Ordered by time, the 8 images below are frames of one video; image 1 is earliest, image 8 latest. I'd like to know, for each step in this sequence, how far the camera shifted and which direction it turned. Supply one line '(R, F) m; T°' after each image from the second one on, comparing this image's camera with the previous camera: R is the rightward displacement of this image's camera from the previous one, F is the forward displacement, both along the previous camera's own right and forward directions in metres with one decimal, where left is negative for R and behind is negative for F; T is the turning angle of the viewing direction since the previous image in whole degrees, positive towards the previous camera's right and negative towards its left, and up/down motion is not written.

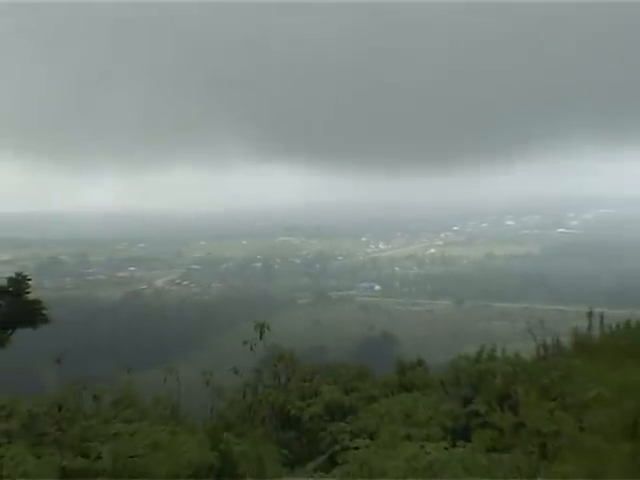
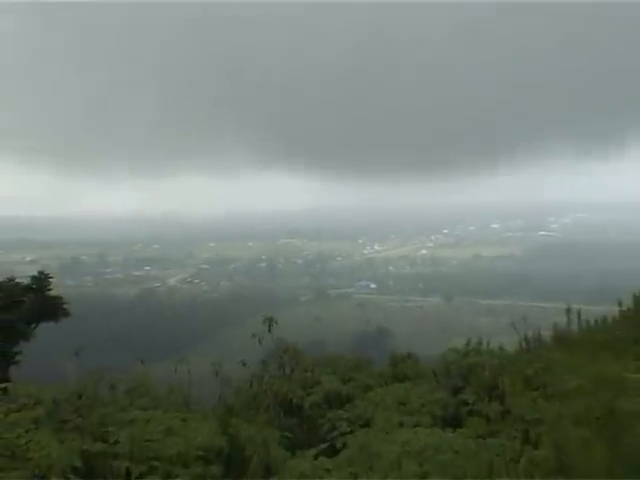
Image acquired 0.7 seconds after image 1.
(0.0, -0.3) m; 0°
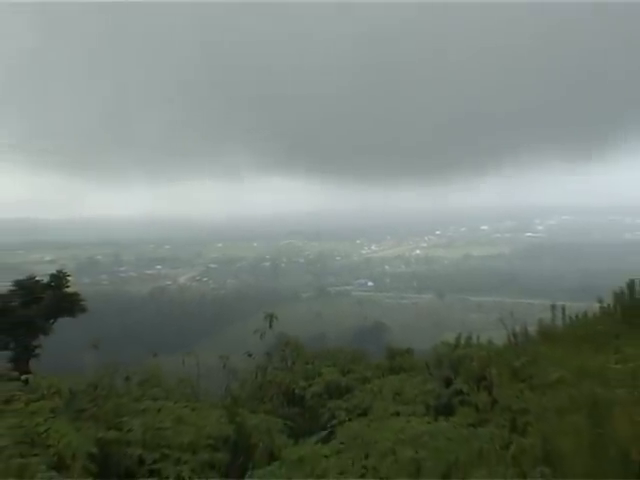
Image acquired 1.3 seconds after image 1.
(0.0, -0.3) m; 0°
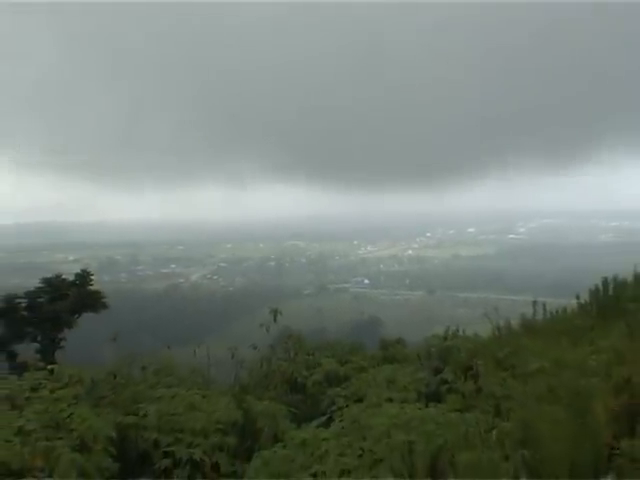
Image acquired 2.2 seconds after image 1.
(0.0, -0.4) m; 0°
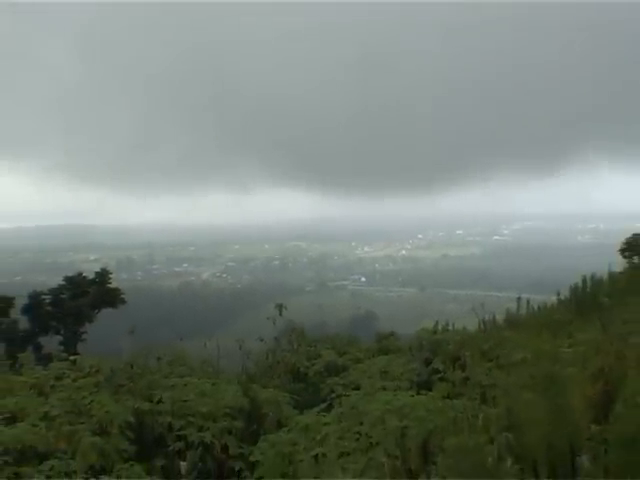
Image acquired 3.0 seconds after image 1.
(0.0, -0.4) m; 0°
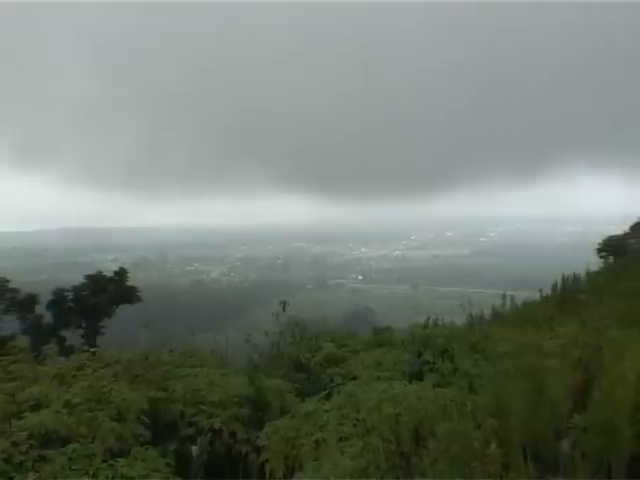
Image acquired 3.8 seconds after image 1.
(0.0, -0.5) m; 0°
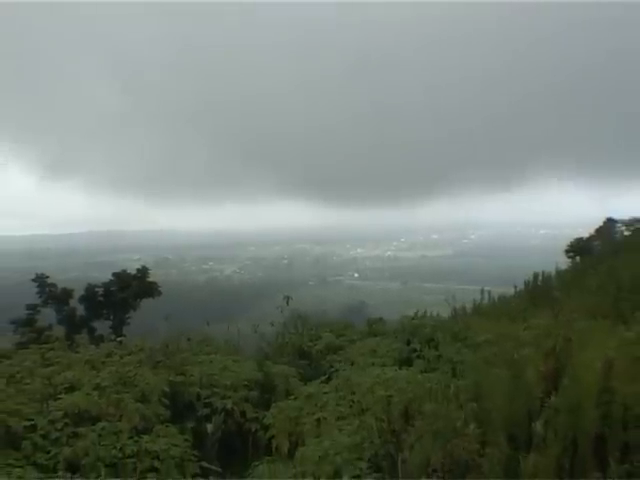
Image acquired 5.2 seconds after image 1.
(0.0, -0.8) m; 0°
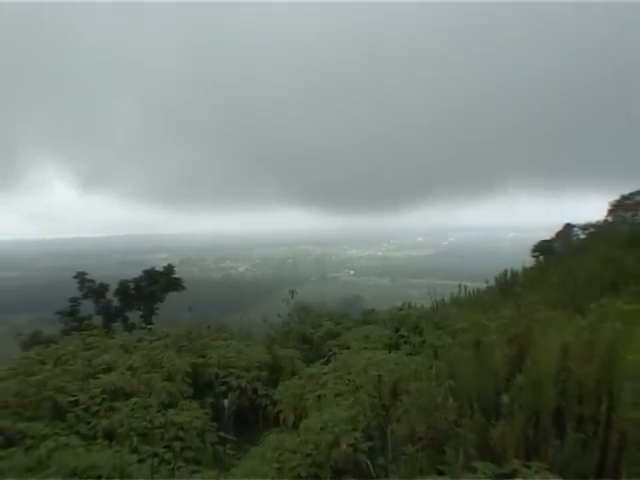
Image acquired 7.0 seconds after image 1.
(0.0, -1.1) m; 0°
